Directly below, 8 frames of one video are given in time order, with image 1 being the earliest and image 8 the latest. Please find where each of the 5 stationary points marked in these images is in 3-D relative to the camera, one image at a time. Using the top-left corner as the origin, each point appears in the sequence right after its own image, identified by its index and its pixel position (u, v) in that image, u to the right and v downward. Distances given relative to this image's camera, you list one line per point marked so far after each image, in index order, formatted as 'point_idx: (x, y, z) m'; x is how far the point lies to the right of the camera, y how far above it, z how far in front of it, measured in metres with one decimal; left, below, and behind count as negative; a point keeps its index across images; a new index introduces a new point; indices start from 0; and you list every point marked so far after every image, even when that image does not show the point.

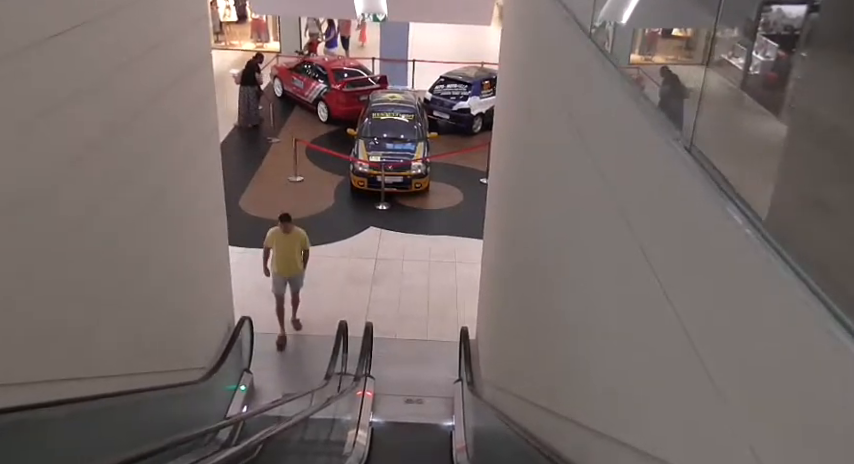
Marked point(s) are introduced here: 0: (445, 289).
0: (+0.2, -0.7, +8.7) m
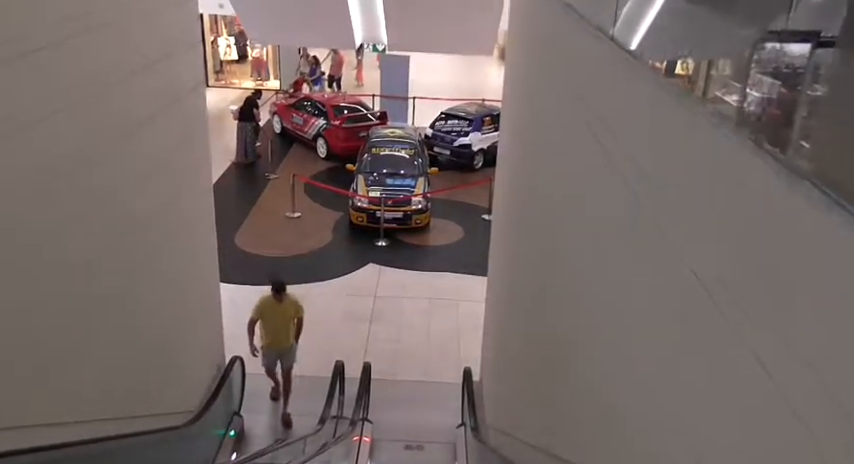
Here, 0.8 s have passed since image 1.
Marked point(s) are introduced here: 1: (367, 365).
0: (+0.2, -1.2, +8.4) m
1: (-0.6, -1.3, +6.5) m
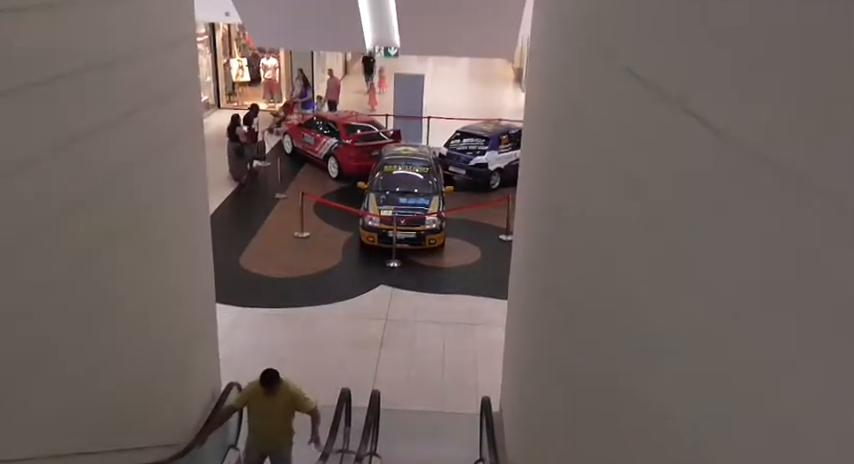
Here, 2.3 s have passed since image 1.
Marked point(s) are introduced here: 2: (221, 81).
0: (+0.4, -1.4, +7.8) m
1: (-0.5, -1.4, +6.0) m
2: (-5.5, +4.0, +18.3) m
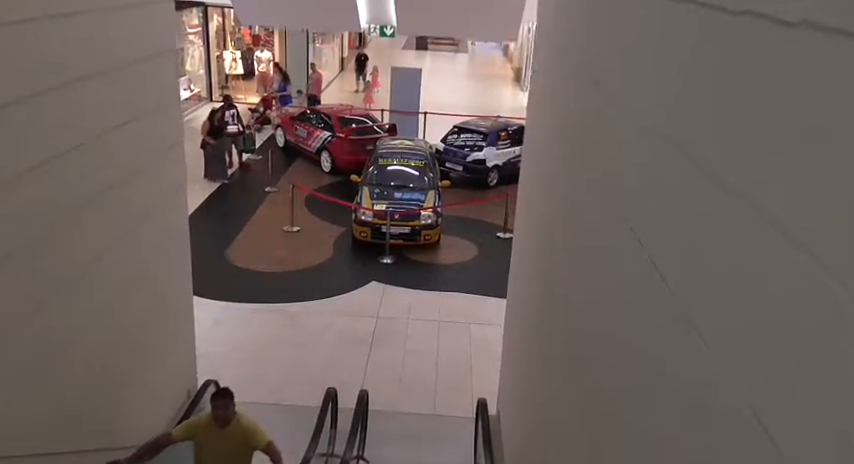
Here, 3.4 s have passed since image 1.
0: (+0.3, -1.3, +7.4) m
1: (-0.5, -1.3, +5.6) m
2: (-5.6, +4.1, +17.9) m
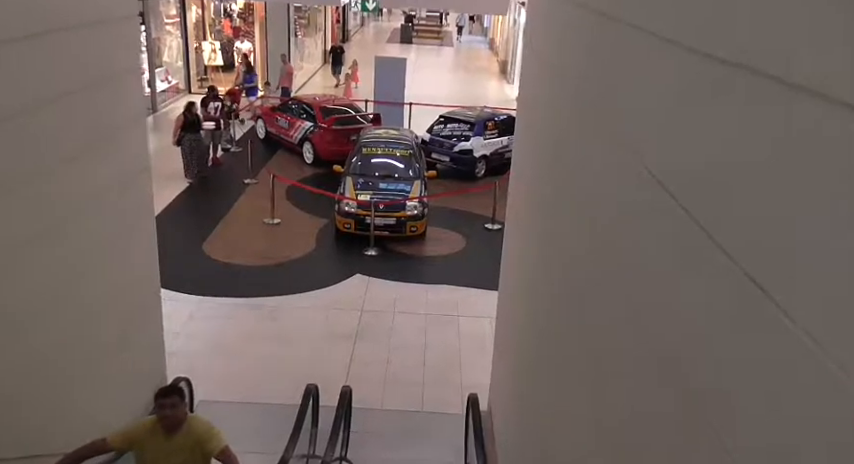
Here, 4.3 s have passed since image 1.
0: (+0.2, -1.2, +7.1) m
1: (-0.6, -1.2, +5.3) m
2: (-5.9, +4.2, +17.4) m
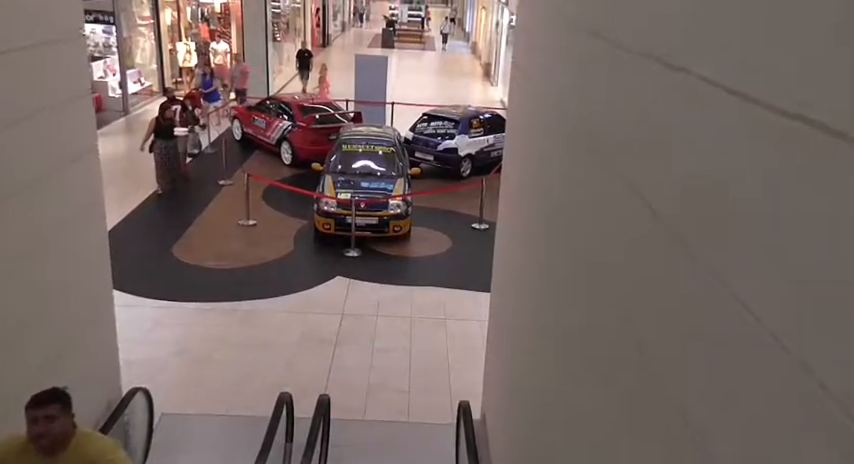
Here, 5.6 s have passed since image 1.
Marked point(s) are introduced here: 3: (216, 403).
0: (+0.1, -1.2, +6.6) m
1: (-0.7, -1.1, +4.8) m
2: (-6.4, +4.0, +16.9) m
3: (-1.7, -1.4, +5.6) m
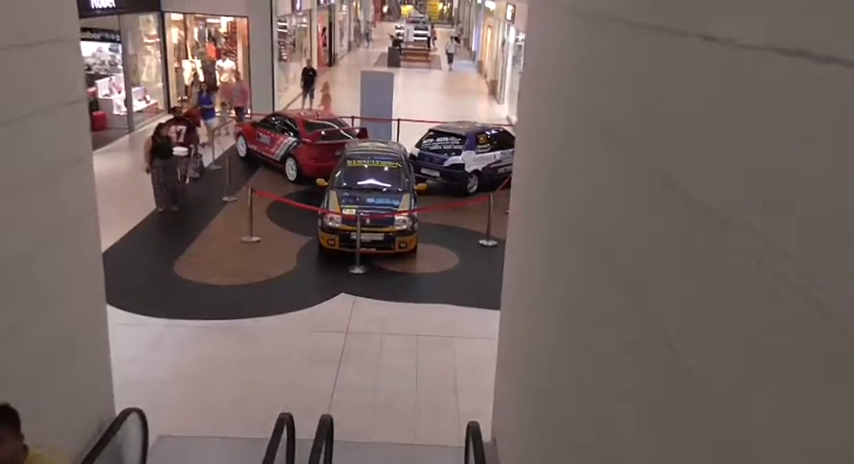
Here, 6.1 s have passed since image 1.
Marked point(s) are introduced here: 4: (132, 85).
0: (+0.1, -1.3, +6.4) m
1: (-0.7, -1.2, +4.6) m
2: (-6.2, +3.6, +16.9) m
3: (-1.7, -1.5, +5.4) m
4: (-6.4, +3.2, +15.0) m
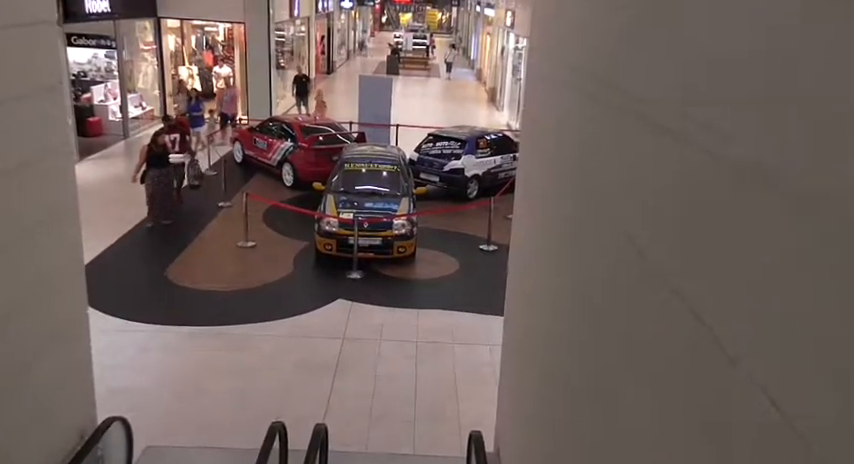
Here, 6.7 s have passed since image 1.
0: (+0.1, -1.3, +6.2) m
1: (-0.7, -1.2, +4.3) m
2: (-6.3, +3.4, +16.7) m
3: (-1.7, -1.5, +5.2) m
4: (-6.4, +3.0, +14.8) m
